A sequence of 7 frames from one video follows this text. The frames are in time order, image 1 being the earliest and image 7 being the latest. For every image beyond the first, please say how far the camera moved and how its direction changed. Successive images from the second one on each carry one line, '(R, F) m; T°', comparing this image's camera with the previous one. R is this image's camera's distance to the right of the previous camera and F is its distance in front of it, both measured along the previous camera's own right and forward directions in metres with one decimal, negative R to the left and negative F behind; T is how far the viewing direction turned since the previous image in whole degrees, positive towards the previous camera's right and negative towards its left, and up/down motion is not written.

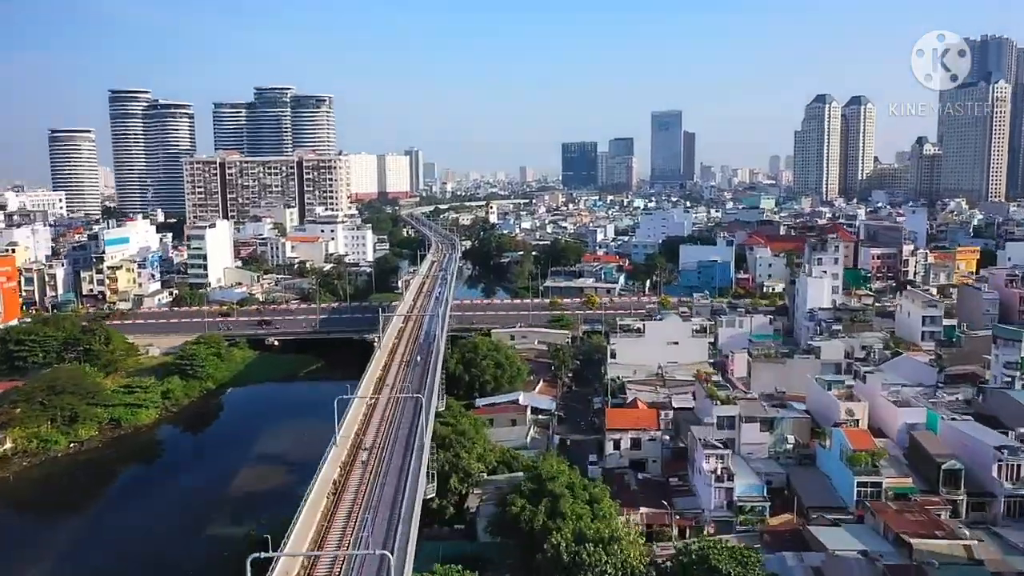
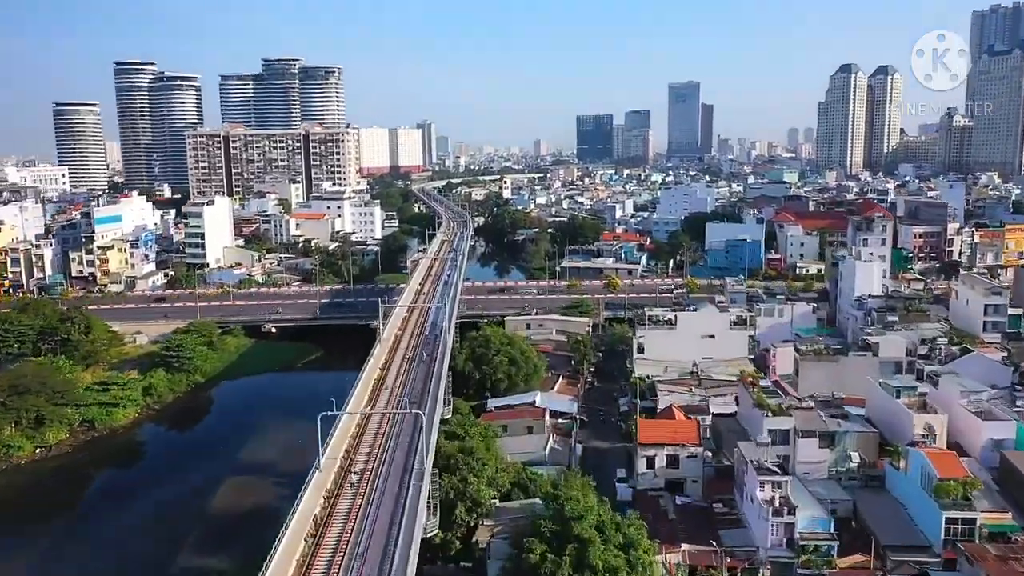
(-0.1, +3.6) m; -1°
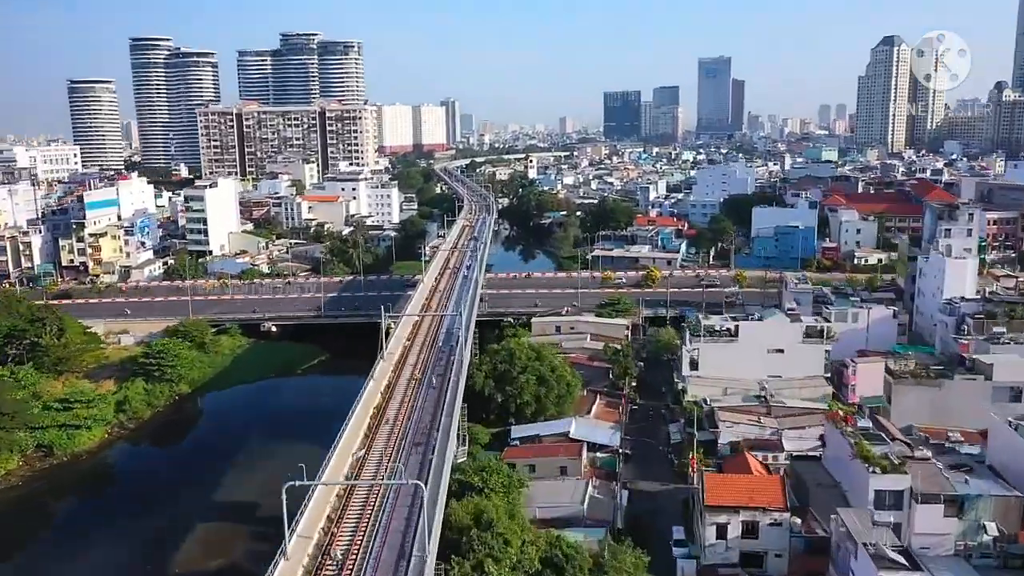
(-0.1, +4.8) m; -2°
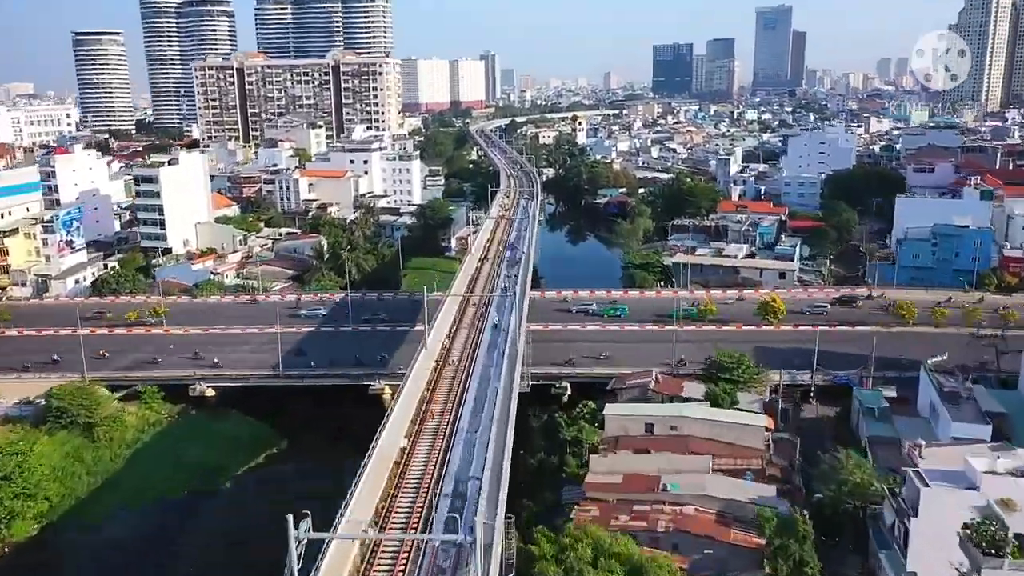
(-0.5, +13.8) m; -3°
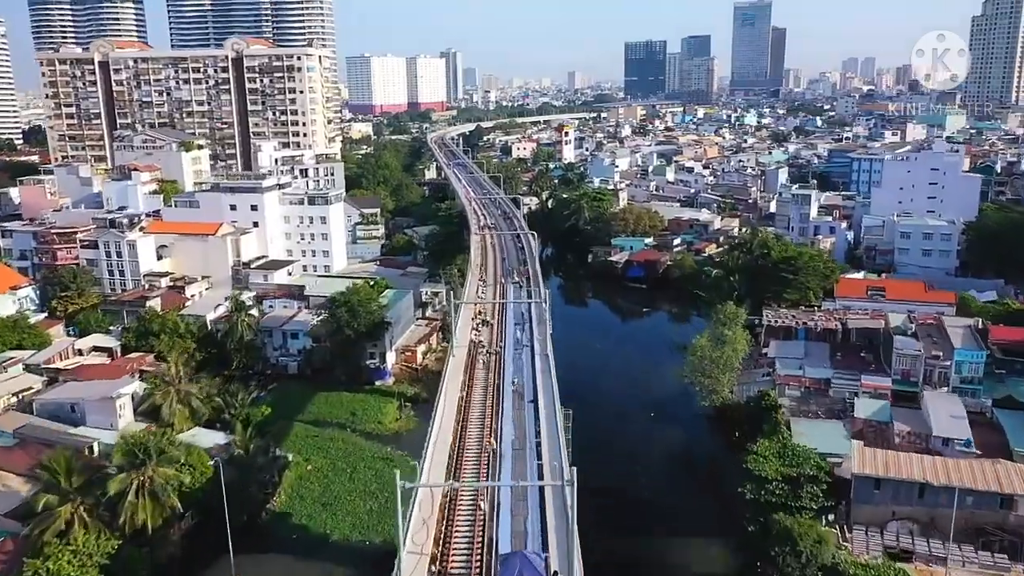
(-0.6, +21.2) m; +2°
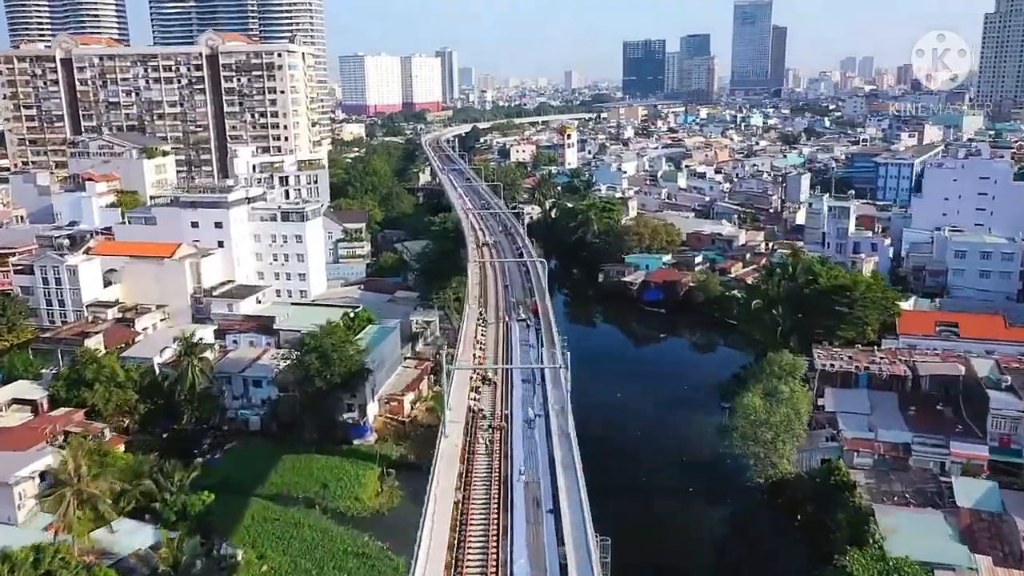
(-0.3, +4.7) m; 0°
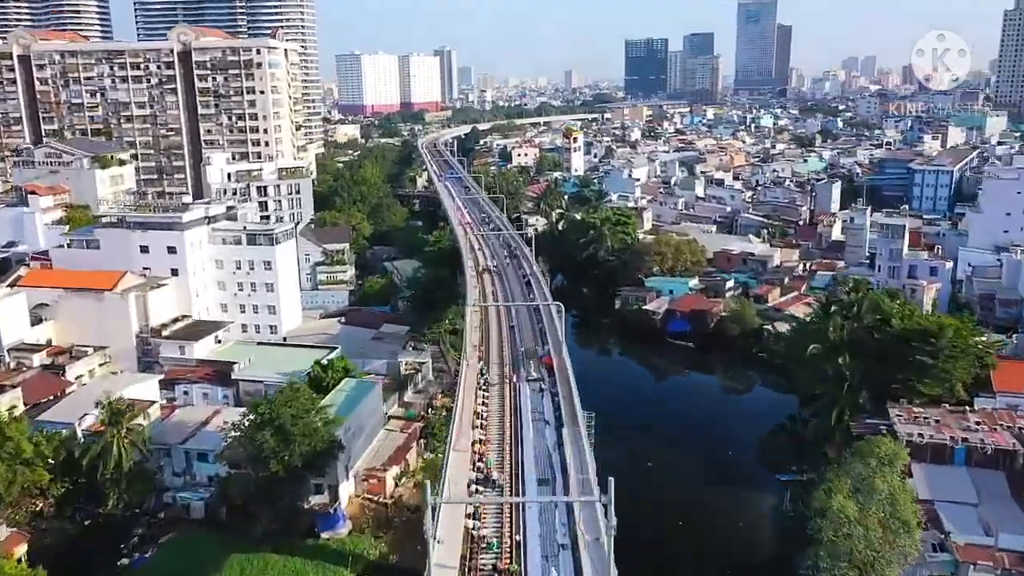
(-0.2, +4.9) m; 0°
